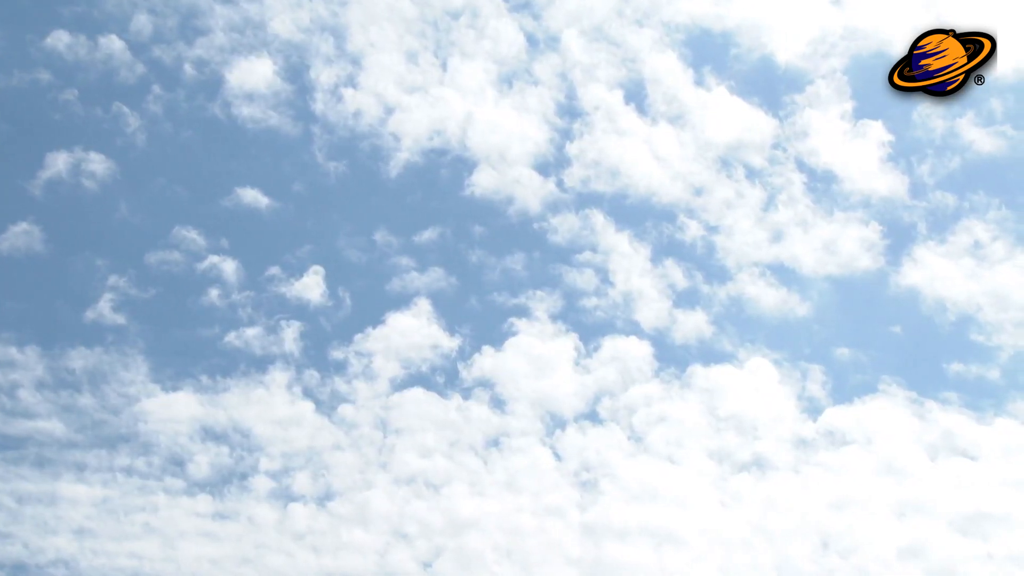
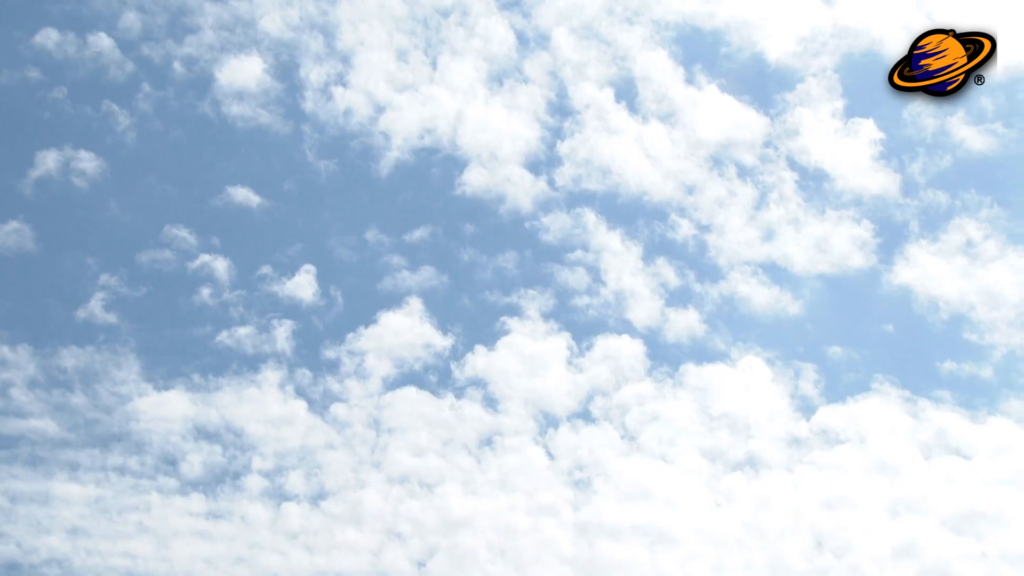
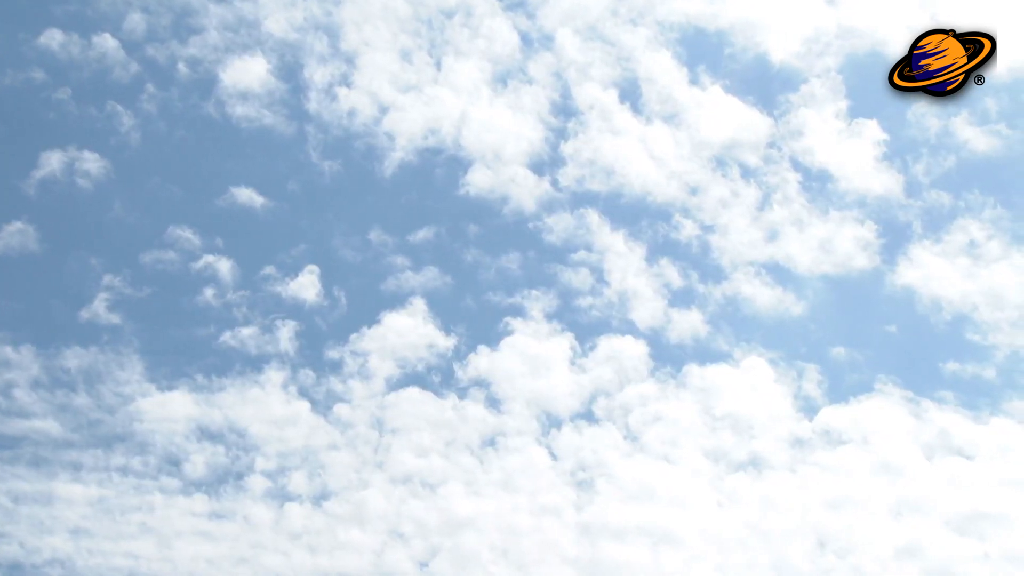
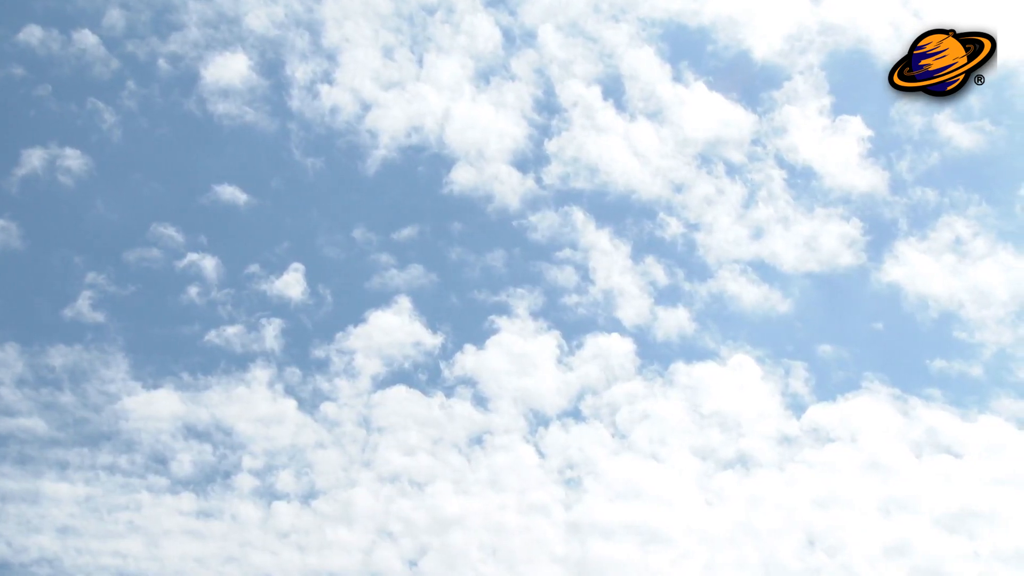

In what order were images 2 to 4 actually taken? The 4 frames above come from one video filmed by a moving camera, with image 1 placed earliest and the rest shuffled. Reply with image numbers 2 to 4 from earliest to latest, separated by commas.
3, 2, 4
